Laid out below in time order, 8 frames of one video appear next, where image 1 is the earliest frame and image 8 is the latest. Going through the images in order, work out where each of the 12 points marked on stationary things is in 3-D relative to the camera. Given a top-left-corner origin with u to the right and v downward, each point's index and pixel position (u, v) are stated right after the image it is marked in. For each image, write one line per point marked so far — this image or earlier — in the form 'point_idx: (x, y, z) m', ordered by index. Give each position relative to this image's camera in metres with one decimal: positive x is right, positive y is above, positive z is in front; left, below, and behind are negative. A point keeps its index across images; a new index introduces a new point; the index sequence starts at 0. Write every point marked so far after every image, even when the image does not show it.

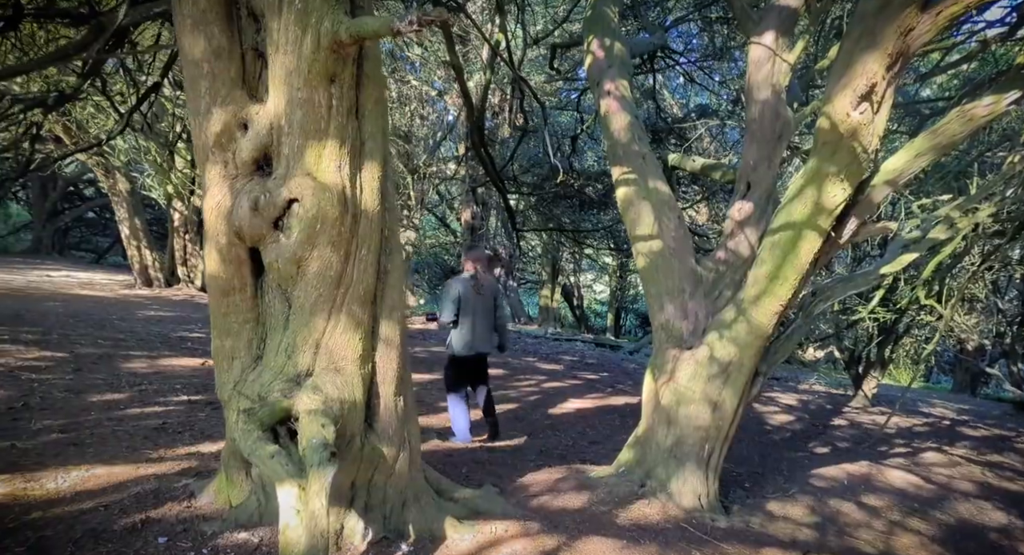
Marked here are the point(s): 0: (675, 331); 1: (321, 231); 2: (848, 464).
0: (+1.1, -0.4, +4.9) m
1: (-0.9, +0.2, +3.2) m
2: (+3.7, -2.0, +7.7) m
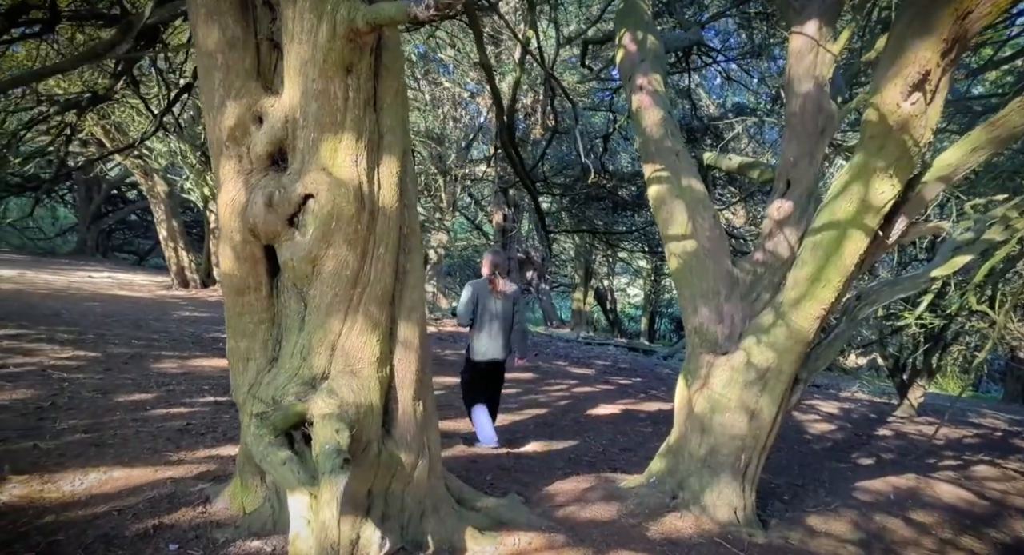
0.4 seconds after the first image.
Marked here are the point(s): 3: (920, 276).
0: (+1.3, -0.4, +4.7) m
1: (-0.8, +0.2, +3.1) m
2: (+4.0, -2.1, +7.4) m
3: (+2.8, 0.0, +4.8) m
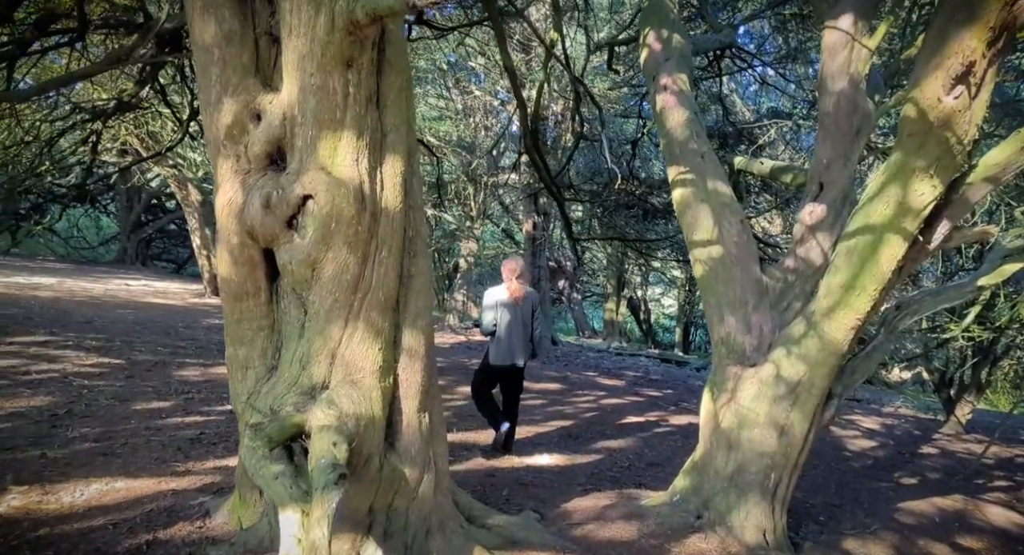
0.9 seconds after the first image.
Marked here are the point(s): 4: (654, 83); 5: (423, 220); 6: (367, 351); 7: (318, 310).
0: (+1.4, -0.4, +4.5) m
1: (-0.7, +0.2, +2.9) m
2: (+4.2, -2.2, +6.9) m
3: (+2.9, 0.0, +4.5) m
4: (+1.0, +1.4, +5.2) m
5: (-0.4, +0.3, +3.4) m
6: (-0.6, -0.3, +3.1) m
7: (-0.8, -0.1, +3.1) m
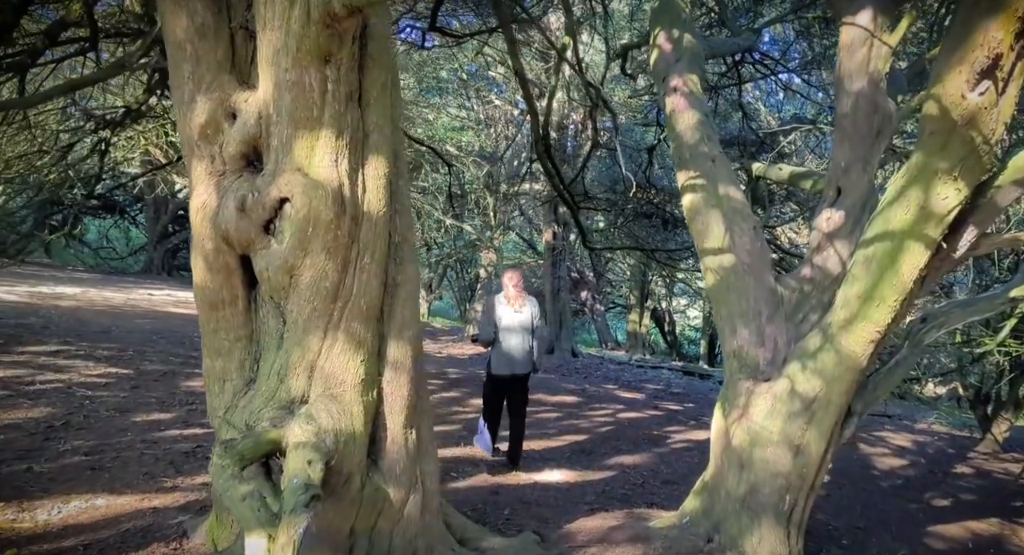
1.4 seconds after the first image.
0: (+1.4, -0.5, +4.2) m
1: (-0.8, +0.2, +2.8) m
2: (+4.3, -2.3, +6.6) m
3: (+2.9, -0.1, +4.2) m
4: (+1.1, +1.4, +5.0) m
5: (-0.5, +0.2, +3.2) m
6: (-0.7, -0.4, +3.0) m
7: (-0.9, -0.2, +2.9) m
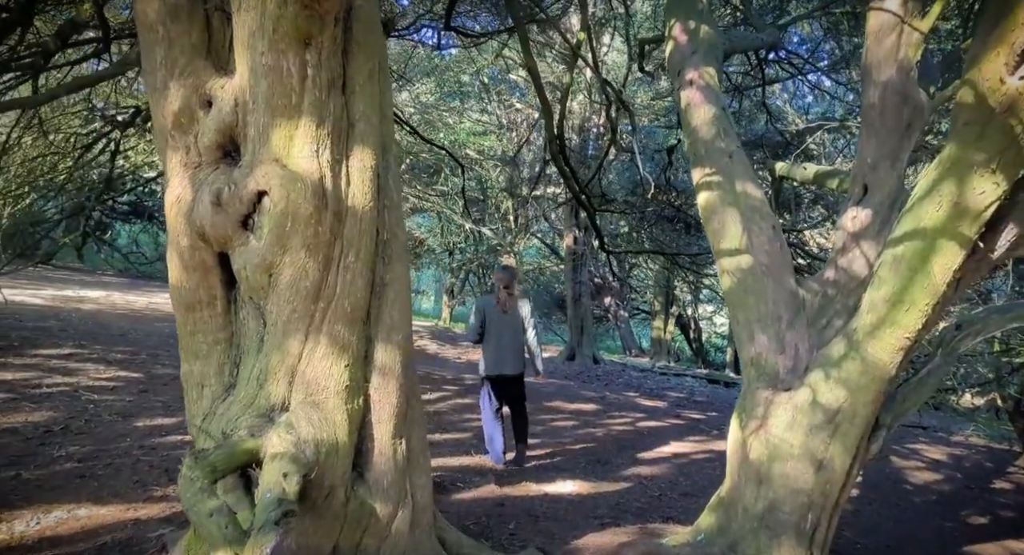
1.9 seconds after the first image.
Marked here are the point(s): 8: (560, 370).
0: (+1.4, -0.5, +4.0) m
1: (-0.8, +0.2, +2.6) m
2: (+4.4, -2.3, +6.2) m
3: (+2.9, -0.1, +3.9) m
4: (+1.1, +1.3, +4.8) m
5: (-0.5, +0.2, +3.1) m
6: (-0.7, -0.4, +2.8) m
7: (-0.9, -0.2, +2.8) m
8: (+1.1, -2.1, +15.8) m
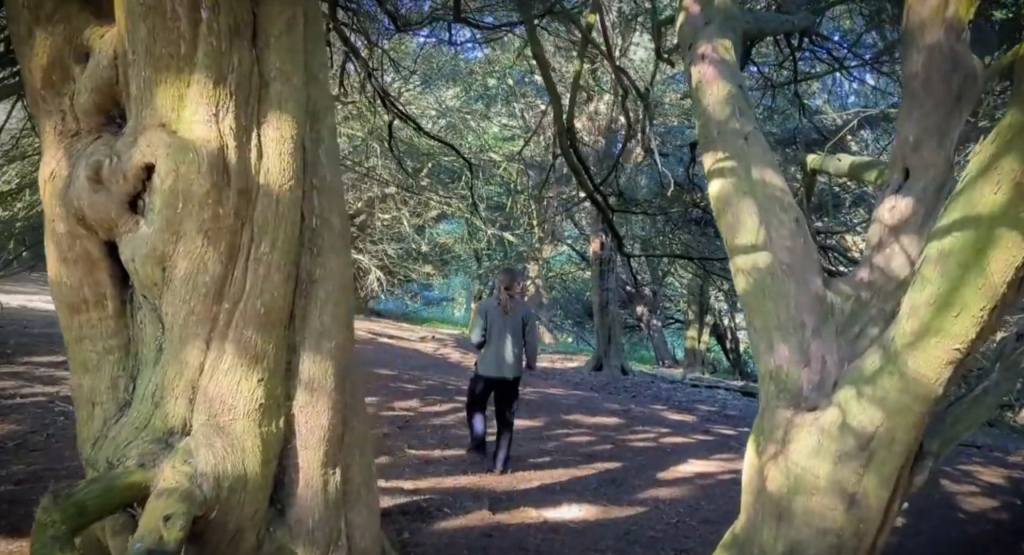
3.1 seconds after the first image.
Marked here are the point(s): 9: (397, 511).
0: (+1.3, -0.5, +3.4) m
1: (-1.0, +0.2, +2.2) m
2: (+4.4, -2.3, +5.4) m
3: (+2.8, -0.1, +3.3) m
4: (+1.1, +1.3, +4.2) m
5: (-0.6, +0.2, +2.6) m
6: (-0.9, -0.3, +2.3) m
7: (-1.1, -0.2, +2.3) m
8: (+1.6, -2.2, +15.2) m
9: (-0.8, -1.6, +4.7) m
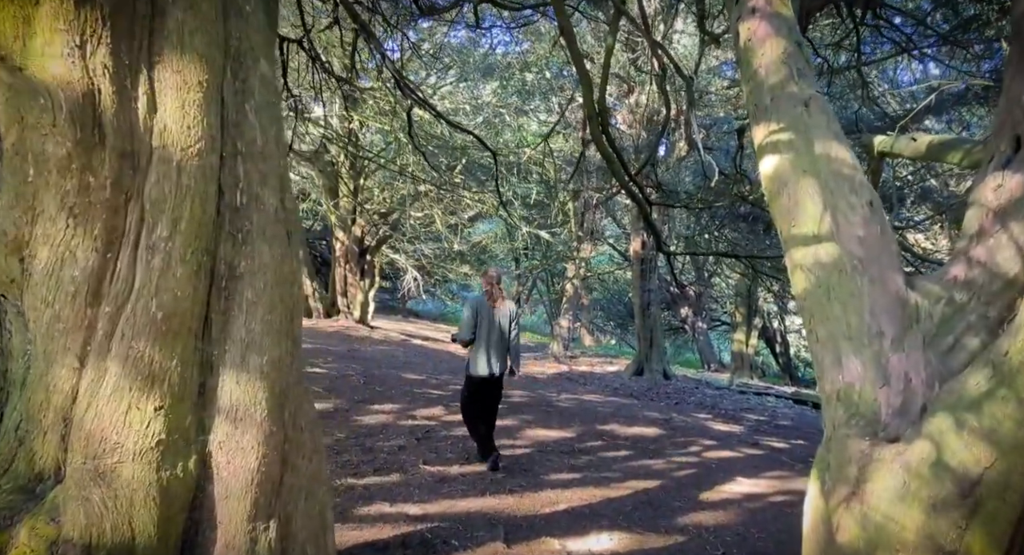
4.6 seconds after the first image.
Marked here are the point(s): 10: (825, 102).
0: (+1.3, -0.5, +2.7) m
1: (-1.1, +0.2, +1.6) m
2: (+4.5, -2.3, +4.5) m
3: (+2.8, -0.1, +2.5) m
4: (+1.1, +1.3, +3.5) m
5: (-0.7, +0.3, +2.0) m
6: (-0.9, -0.3, +1.7) m
7: (-1.2, -0.1, +1.7) m
8: (+2.3, -2.2, +14.4) m
9: (-0.7, -1.6, +4.1) m
10: (+1.4, +0.8, +3.1) m
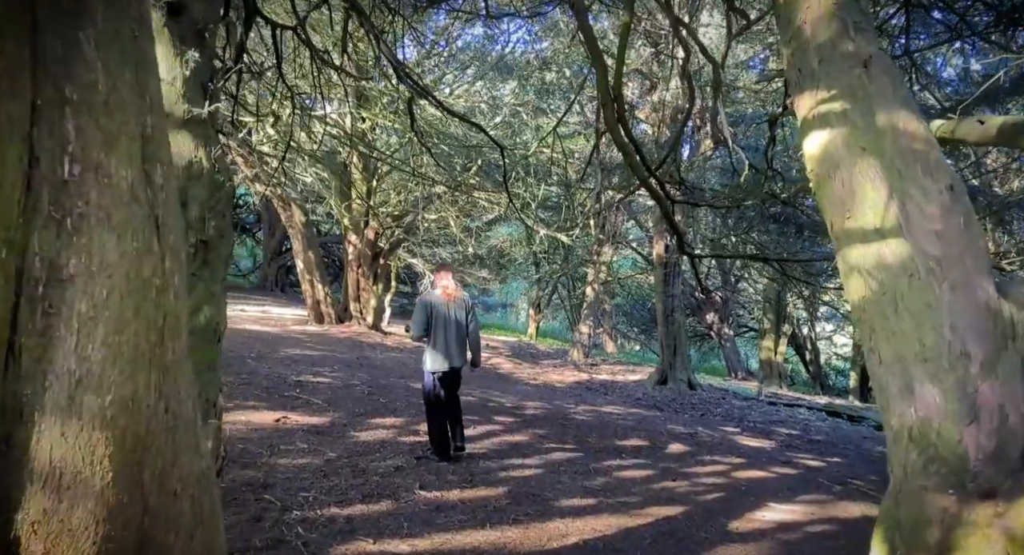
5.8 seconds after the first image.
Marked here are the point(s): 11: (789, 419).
0: (+1.3, -0.5, +2.0) m
1: (-1.2, +0.2, +1.0) m
2: (+4.5, -2.4, +3.7) m
3: (+2.7, -0.1, +1.8) m
4: (+1.1, +1.3, +2.9) m
5: (-0.8, +0.2, +1.4) m
6: (-1.1, -0.3, +1.2) m
7: (-1.3, -0.1, +1.2) m
8: (+2.6, -2.3, +13.7) m
9: (-0.7, -1.6, +3.5) m
10: (+1.3, +0.8, +2.5) m
11: (+5.2, -2.7, +13.2) m
